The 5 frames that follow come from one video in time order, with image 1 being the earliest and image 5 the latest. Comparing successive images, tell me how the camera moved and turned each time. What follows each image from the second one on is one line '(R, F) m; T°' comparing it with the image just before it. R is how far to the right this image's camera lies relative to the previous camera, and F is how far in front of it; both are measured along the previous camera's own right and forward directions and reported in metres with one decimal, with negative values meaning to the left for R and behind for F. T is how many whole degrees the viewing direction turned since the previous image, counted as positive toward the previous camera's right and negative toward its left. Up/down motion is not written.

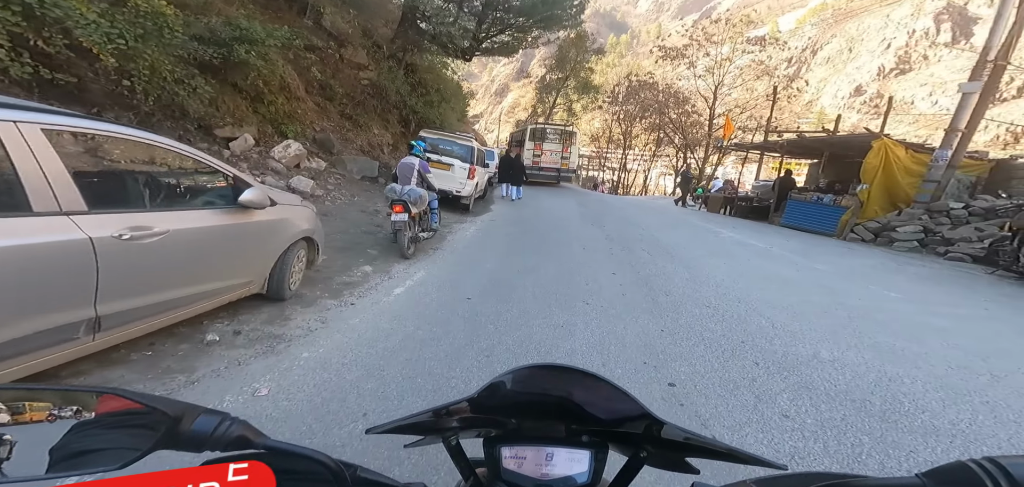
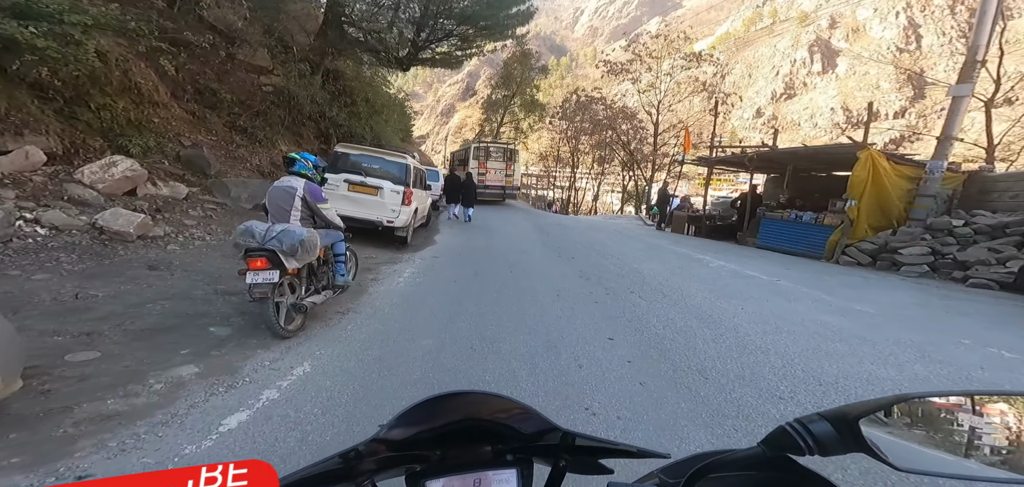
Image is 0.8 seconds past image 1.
(0.0, +1.8) m; +7°
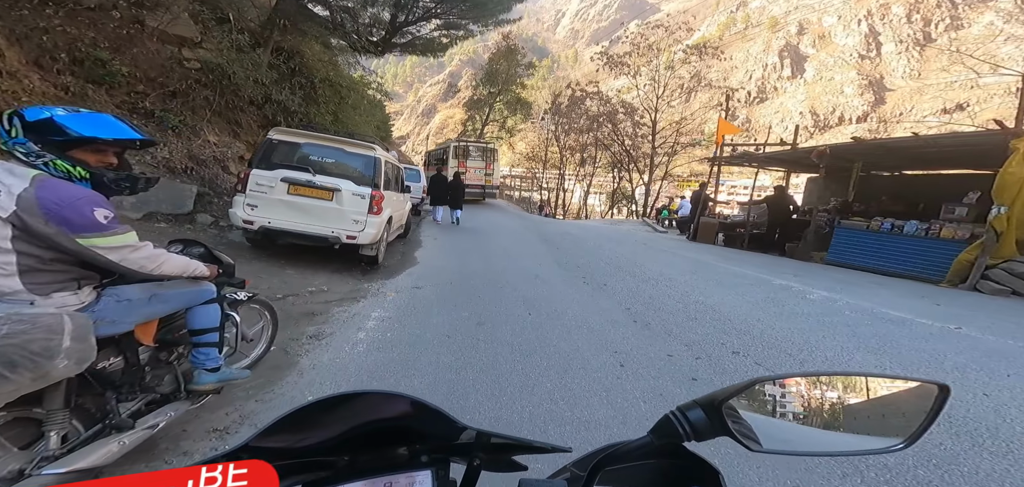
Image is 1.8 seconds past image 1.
(-0.4, +2.1) m; +2°
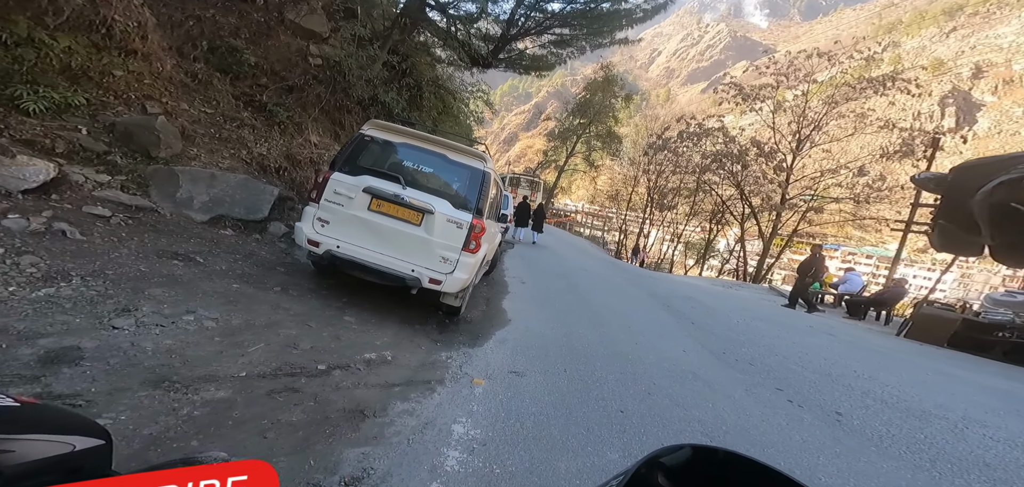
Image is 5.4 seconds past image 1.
(-0.8, +1.7) m; -9°
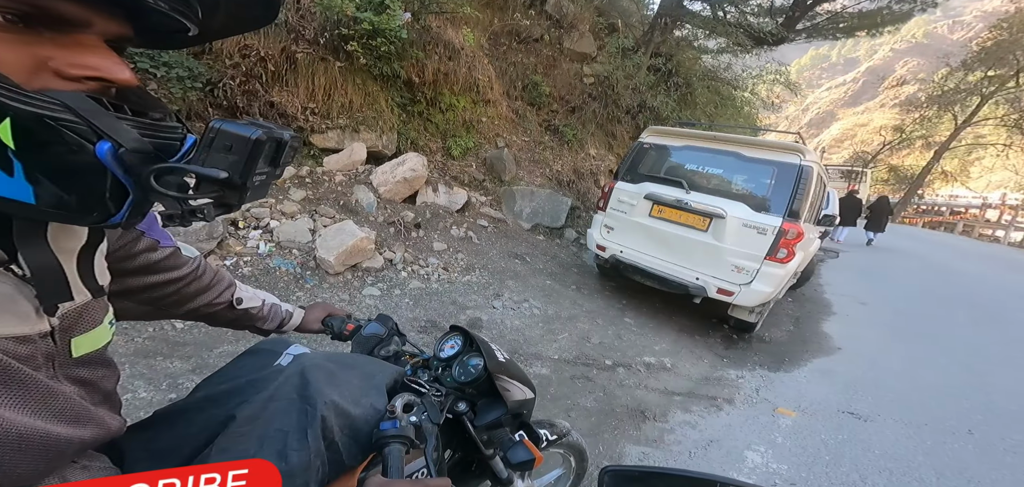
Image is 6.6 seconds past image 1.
(-0.1, -0.1) m; -31°
